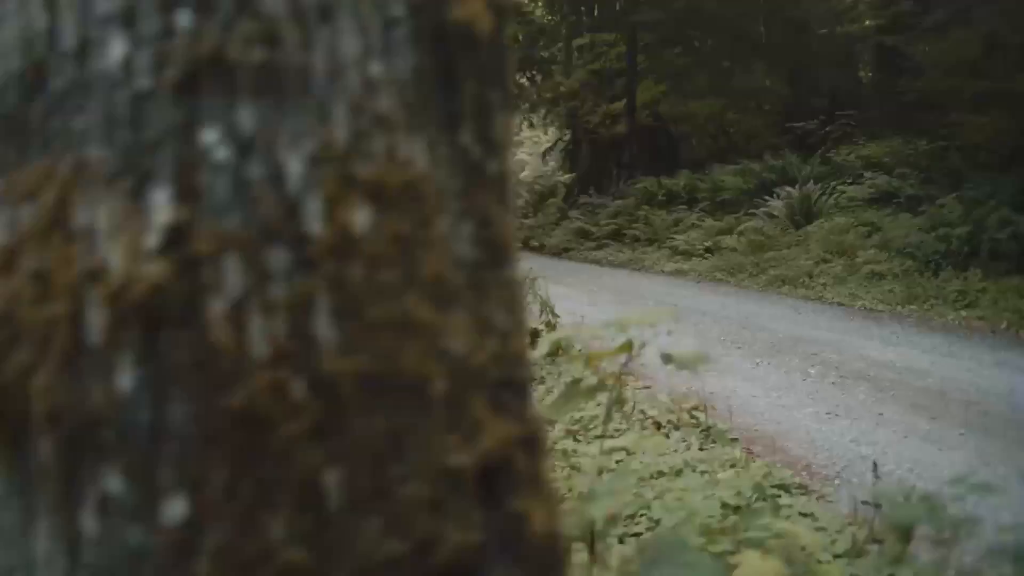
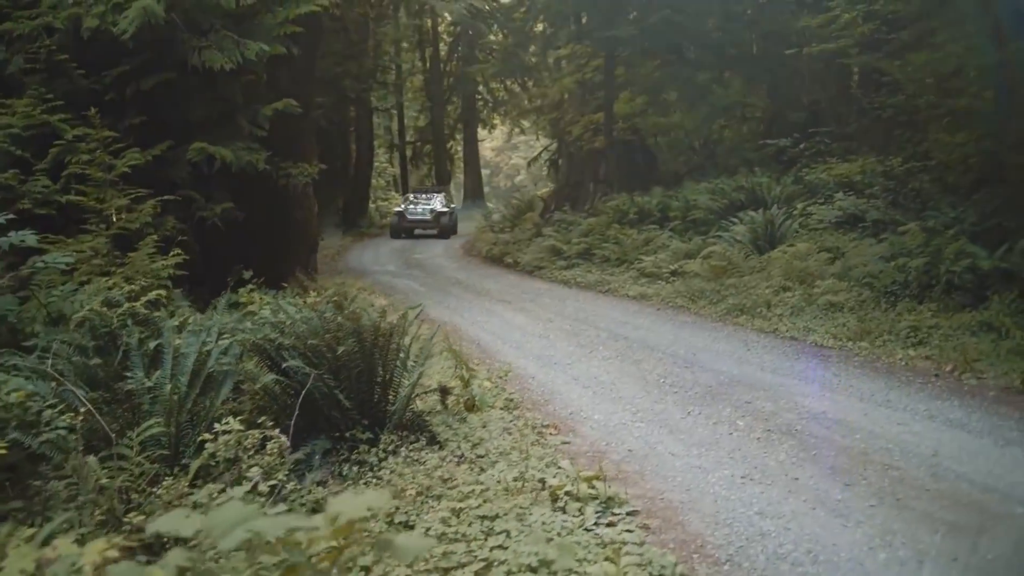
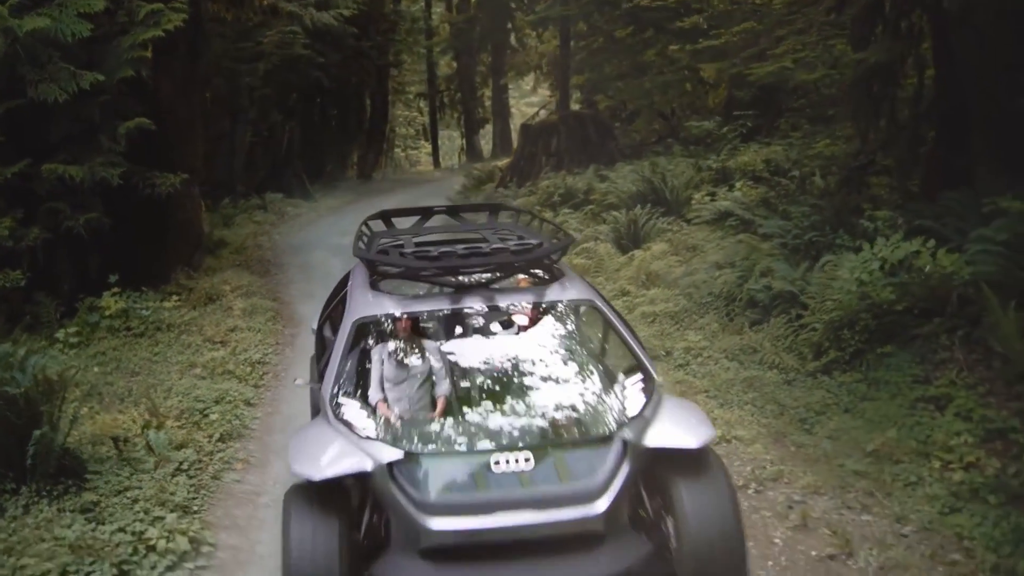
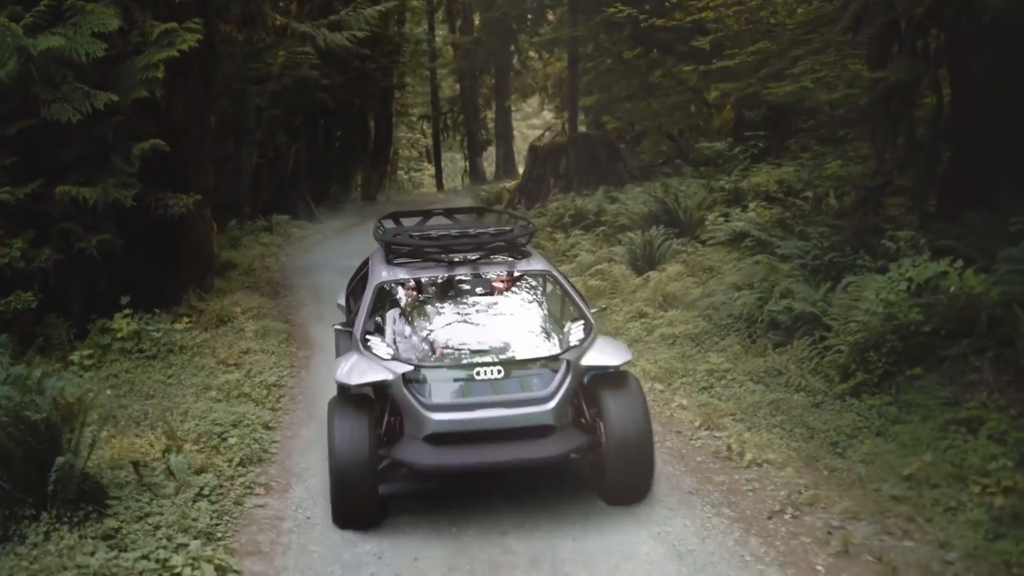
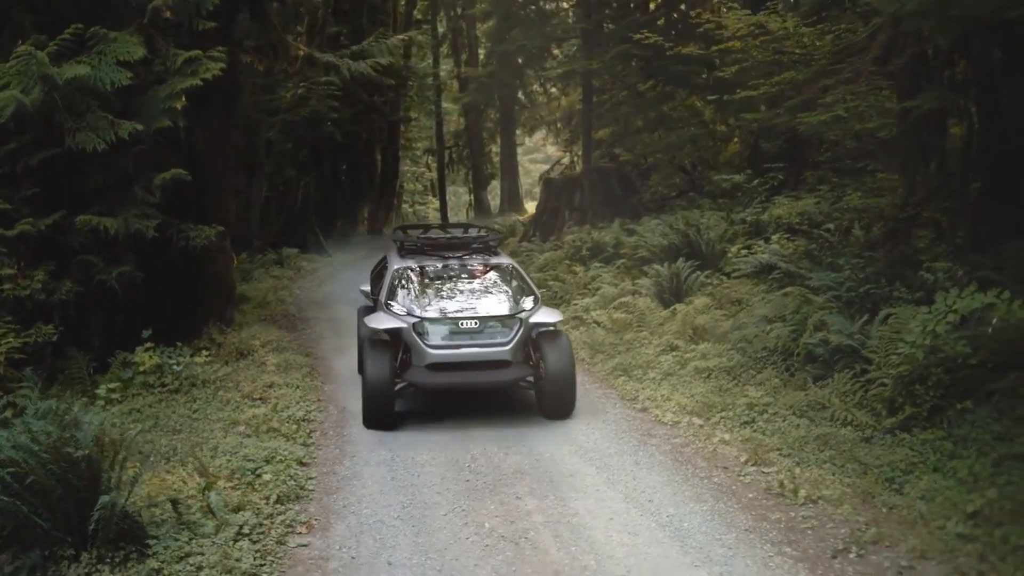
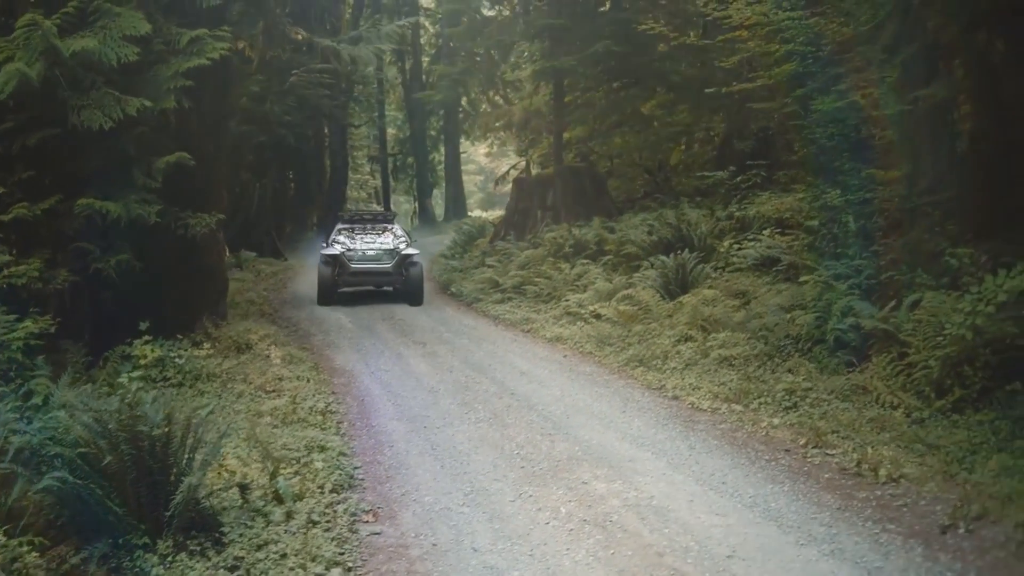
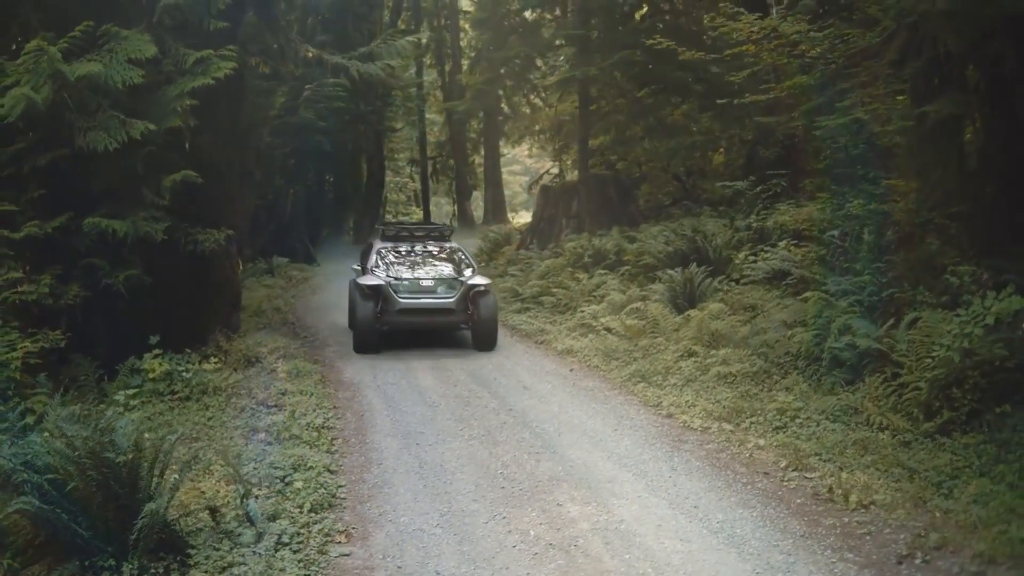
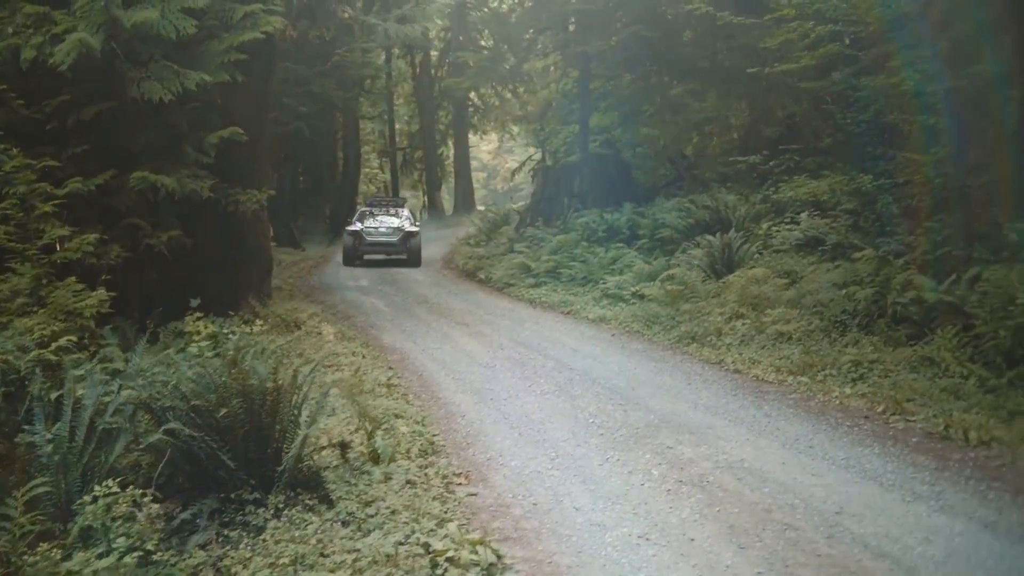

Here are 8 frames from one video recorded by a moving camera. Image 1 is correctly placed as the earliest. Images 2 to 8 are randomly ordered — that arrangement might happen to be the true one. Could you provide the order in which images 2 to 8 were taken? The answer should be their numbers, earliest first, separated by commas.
2, 8, 6, 7, 5, 4, 3
